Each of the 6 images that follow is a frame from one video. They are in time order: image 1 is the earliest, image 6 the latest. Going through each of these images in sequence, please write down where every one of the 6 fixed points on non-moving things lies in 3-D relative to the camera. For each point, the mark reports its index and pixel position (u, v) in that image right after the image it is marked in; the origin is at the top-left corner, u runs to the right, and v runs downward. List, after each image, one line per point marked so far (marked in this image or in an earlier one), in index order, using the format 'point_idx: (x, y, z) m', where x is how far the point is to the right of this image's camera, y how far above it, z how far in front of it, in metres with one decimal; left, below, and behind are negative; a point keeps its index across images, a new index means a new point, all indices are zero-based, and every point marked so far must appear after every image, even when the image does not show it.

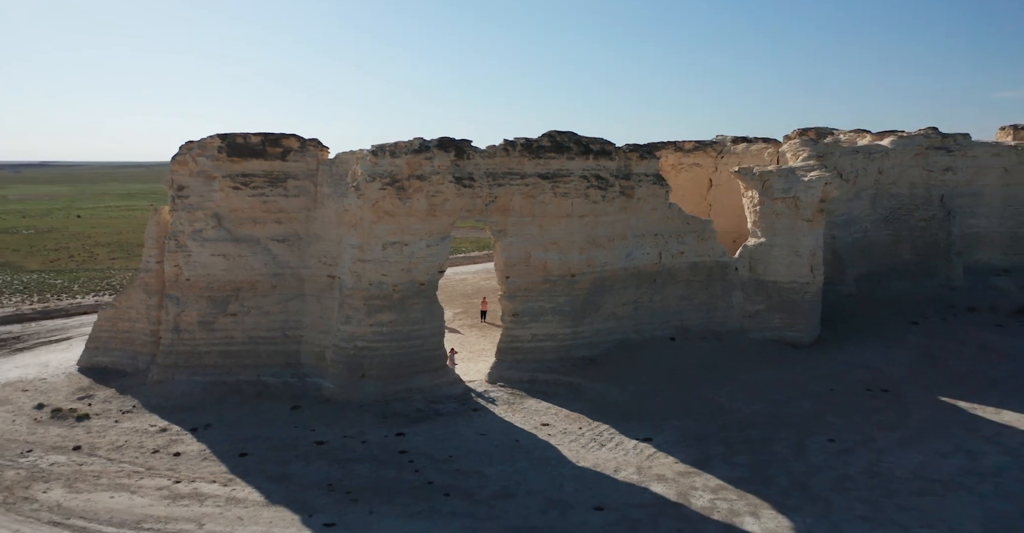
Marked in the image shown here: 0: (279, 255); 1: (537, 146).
0: (-4.5, +0.2, +13.0) m
1: (+0.5, +2.3, +12.9) m
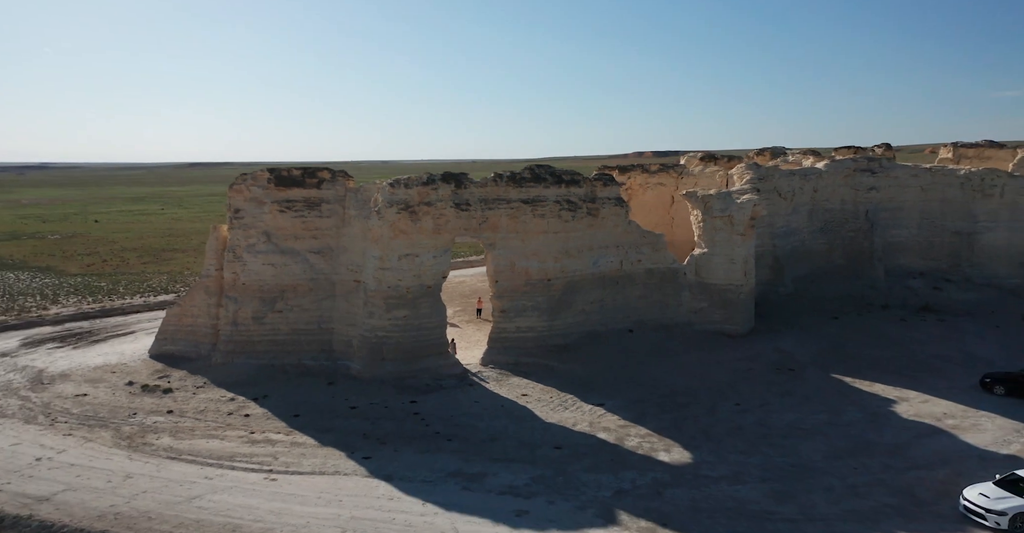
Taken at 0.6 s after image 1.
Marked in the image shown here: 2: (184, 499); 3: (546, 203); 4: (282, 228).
0: (-4.8, 0.0, +16.3) m
1: (+0.2, +2.2, +16.3) m
2: (-4.9, -3.4, +10.0) m
3: (+0.9, +1.6, +16.4) m
4: (-5.7, +0.9, +16.3) m
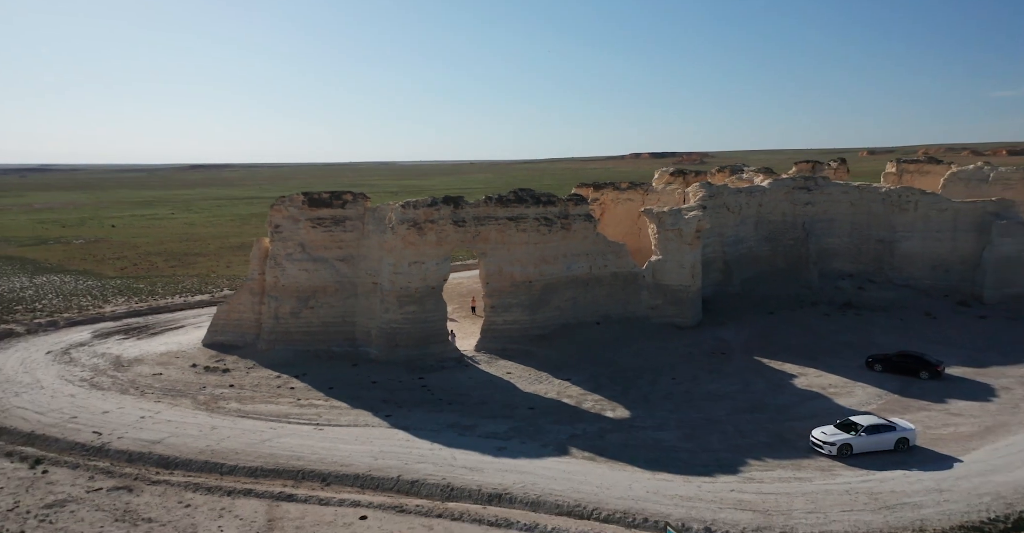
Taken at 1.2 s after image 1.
0: (-5.2, -0.1, +20.2) m
1: (-0.2, +2.0, +20.2) m
2: (-5.3, -3.6, +13.8) m
3: (+0.5, +1.4, +20.3) m
4: (-6.0, +0.8, +20.2) m
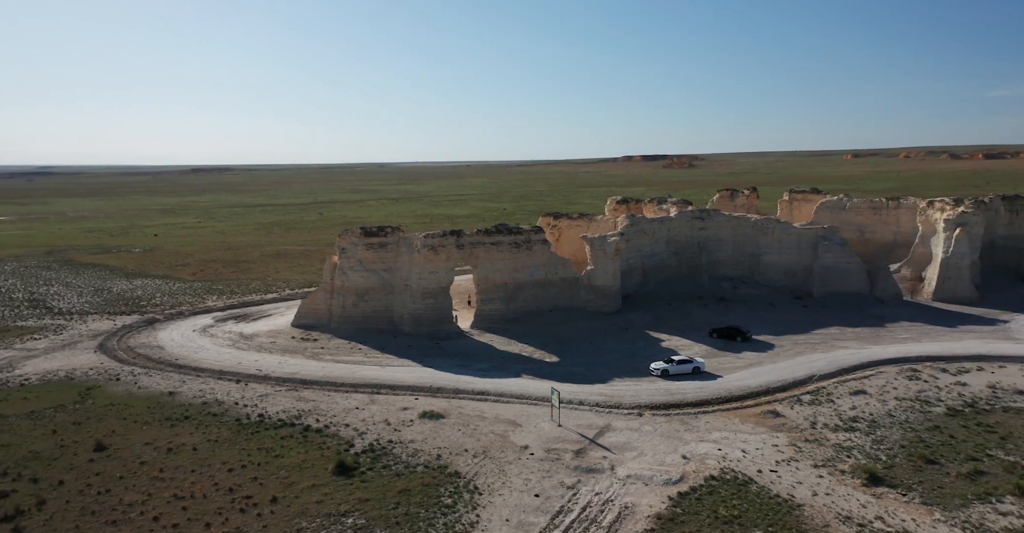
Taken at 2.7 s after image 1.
0: (-6.0, -0.5, +31.4) m
1: (-1.0, +1.7, +31.4) m
2: (-6.1, -4.0, +25.1) m
3: (-0.4, +1.1, +31.5) m
4: (-6.9, +0.4, +31.4) m
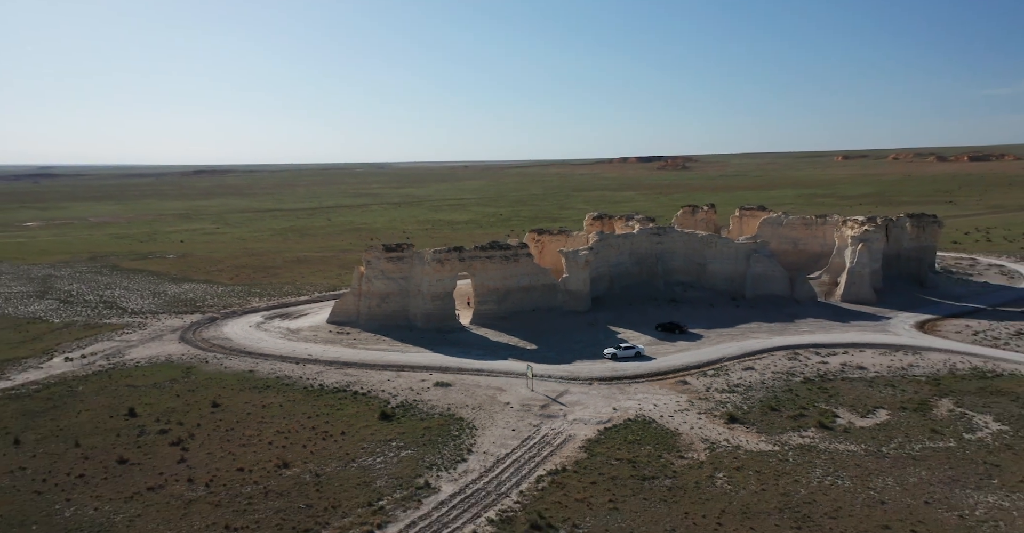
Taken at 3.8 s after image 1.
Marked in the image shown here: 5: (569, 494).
0: (-6.6, -1.0, +39.7) m
1: (-1.6, +1.1, +39.7) m
2: (-6.6, -4.5, +33.3) m
3: (-0.9, +0.5, +39.8) m
4: (-7.4, -0.1, +39.7) m
5: (+1.6, -6.5, +18.8) m
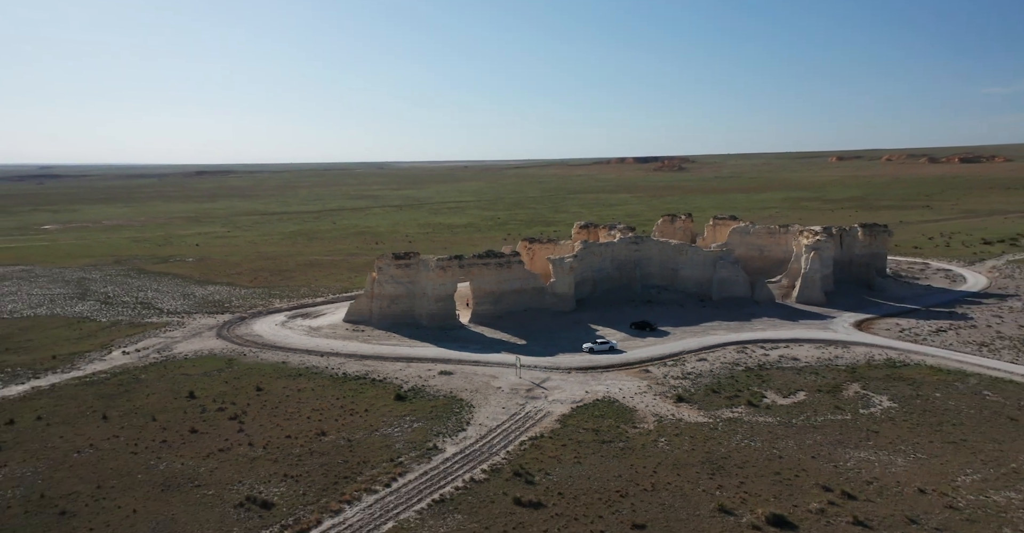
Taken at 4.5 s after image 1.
0: (-7.1, -1.4, +45.3) m
1: (-2.0, +0.7, +45.4) m
2: (-7.1, -4.9, +39.0) m
3: (-1.4, +0.1, +45.5) m
4: (-7.9, -0.5, +45.3) m
5: (+1.2, -6.9, +24.5) m
